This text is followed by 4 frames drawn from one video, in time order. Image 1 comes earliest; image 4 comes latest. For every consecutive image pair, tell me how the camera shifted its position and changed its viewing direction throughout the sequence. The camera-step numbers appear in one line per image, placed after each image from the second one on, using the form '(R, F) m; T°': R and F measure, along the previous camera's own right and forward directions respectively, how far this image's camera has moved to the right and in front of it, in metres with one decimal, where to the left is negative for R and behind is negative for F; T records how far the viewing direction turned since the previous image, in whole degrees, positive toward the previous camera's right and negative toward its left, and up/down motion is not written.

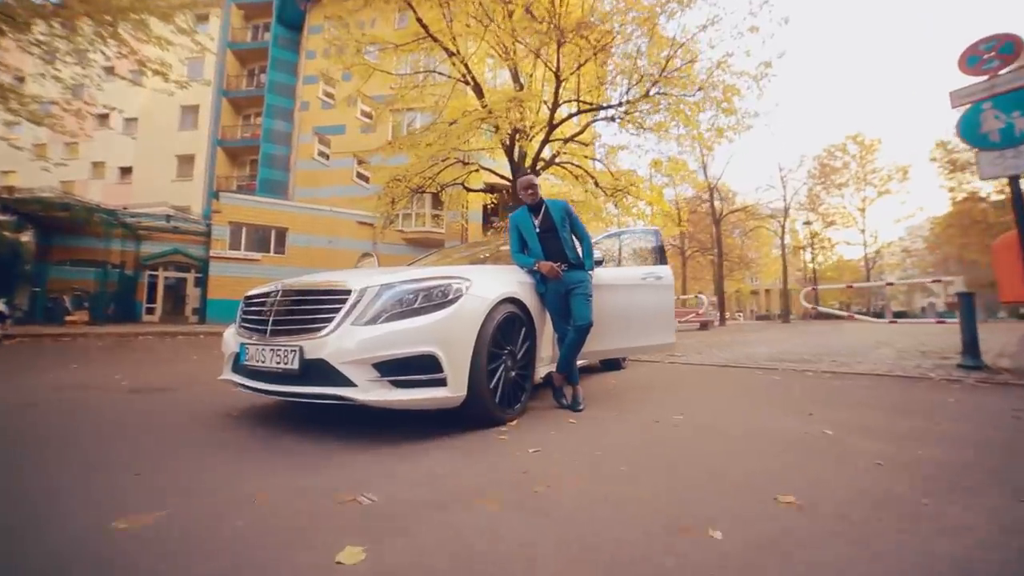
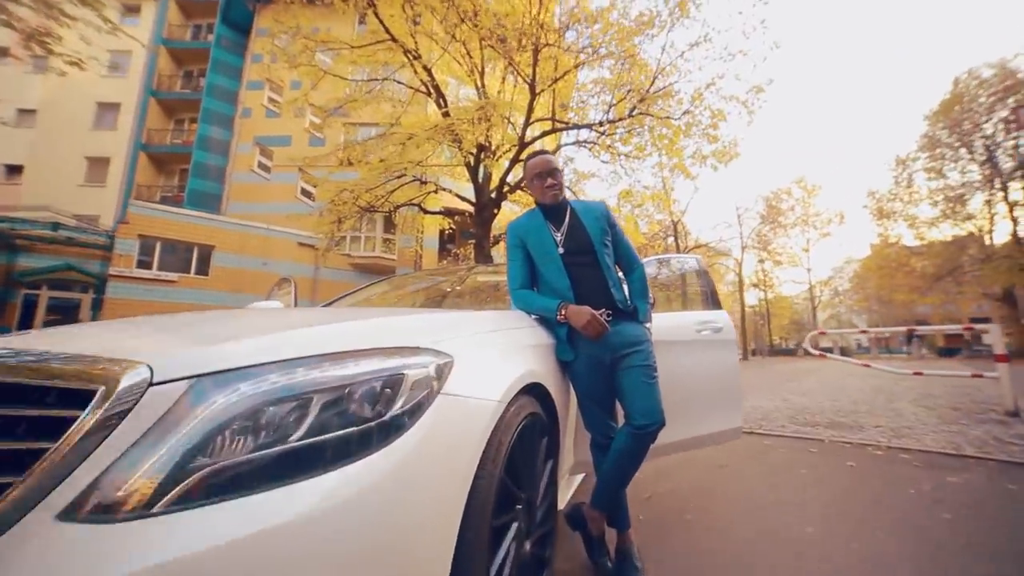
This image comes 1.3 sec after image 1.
(-0.2, +1.7) m; +5°
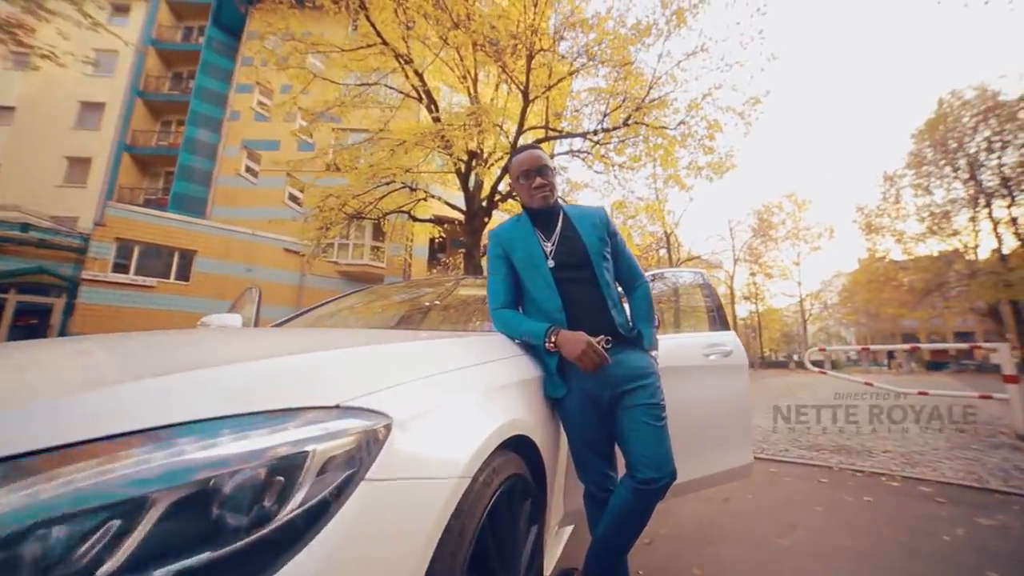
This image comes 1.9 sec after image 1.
(0.0, +0.4) m; +1°
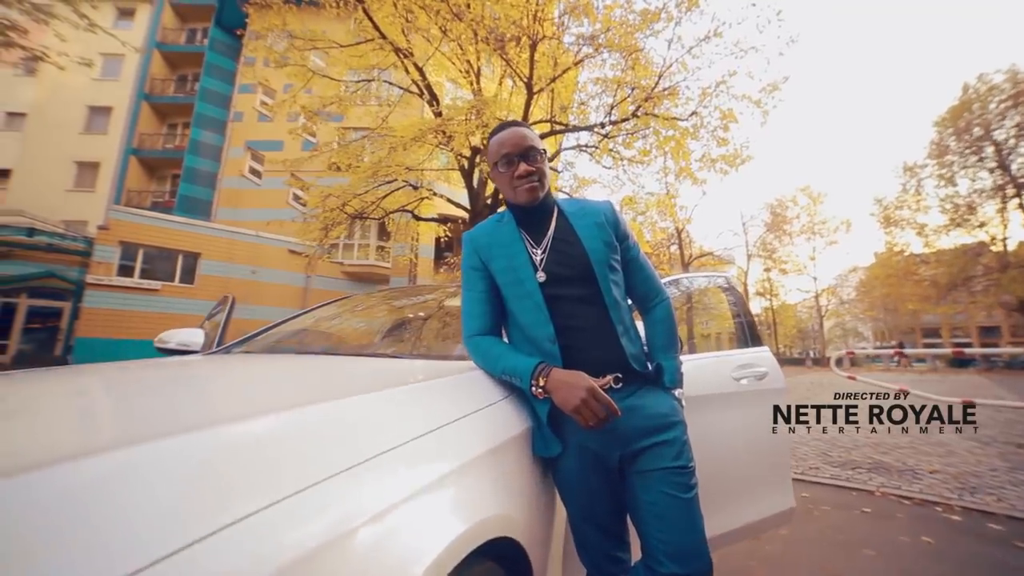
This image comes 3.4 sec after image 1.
(+0.1, +0.4) m; -1°
